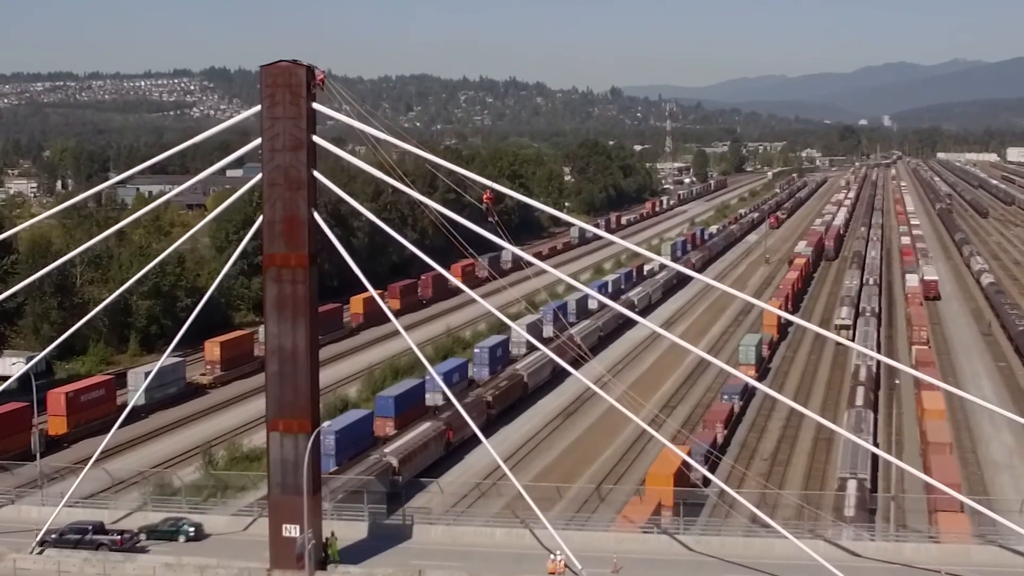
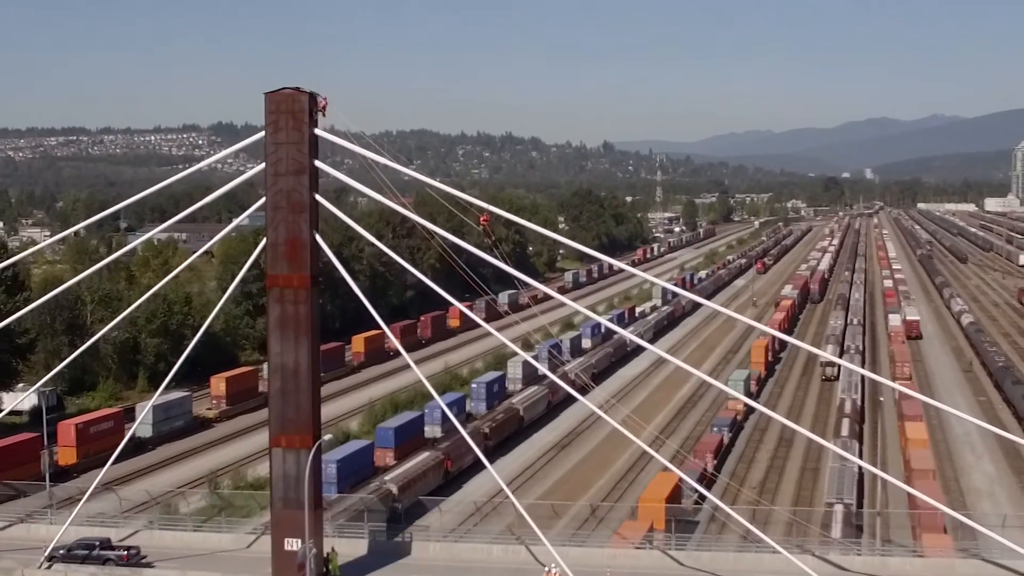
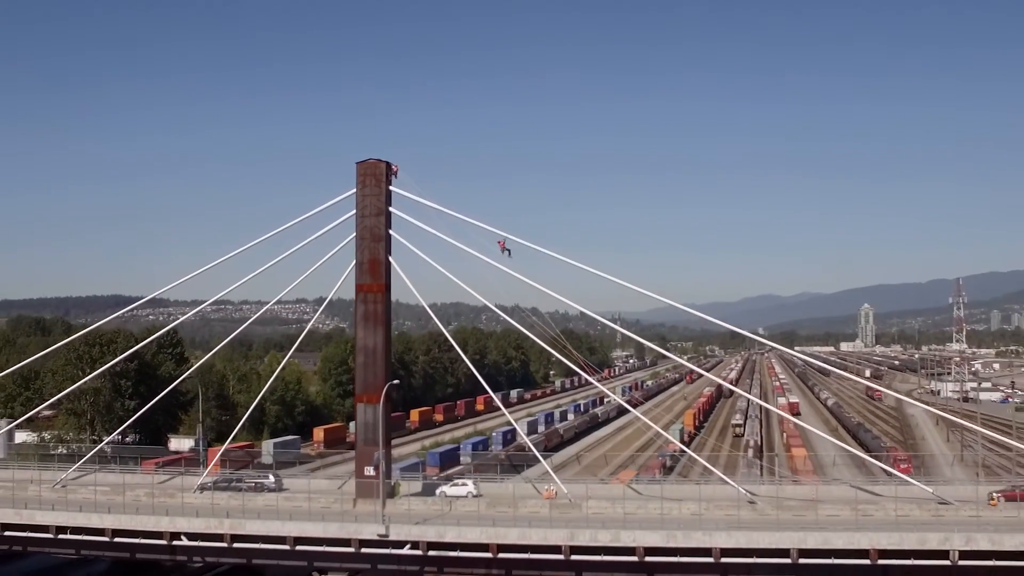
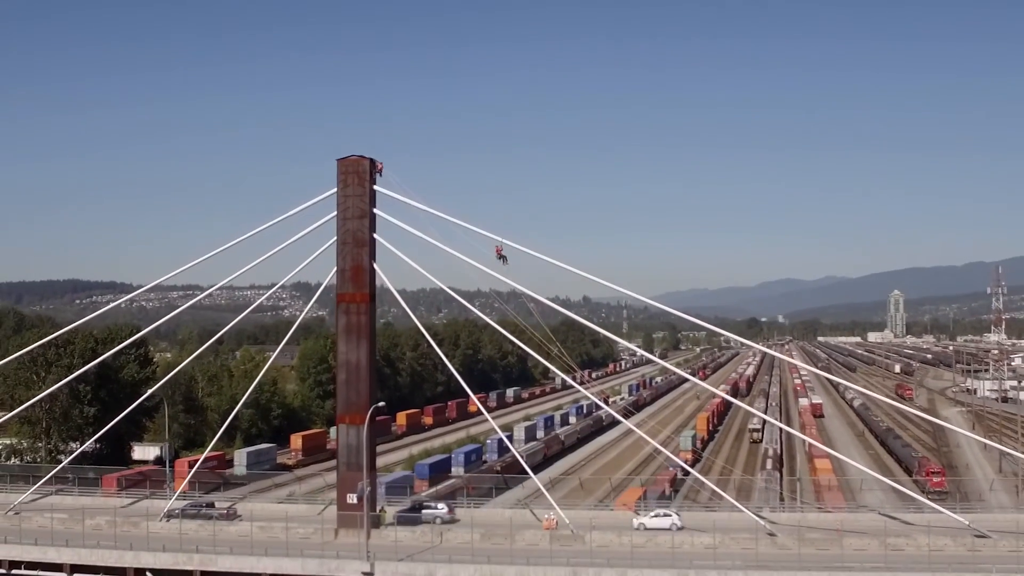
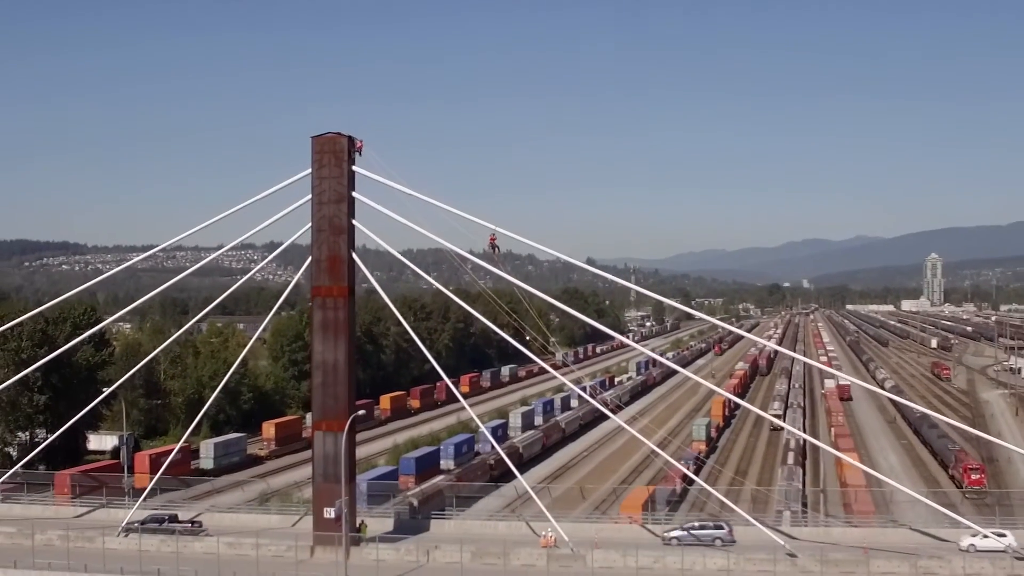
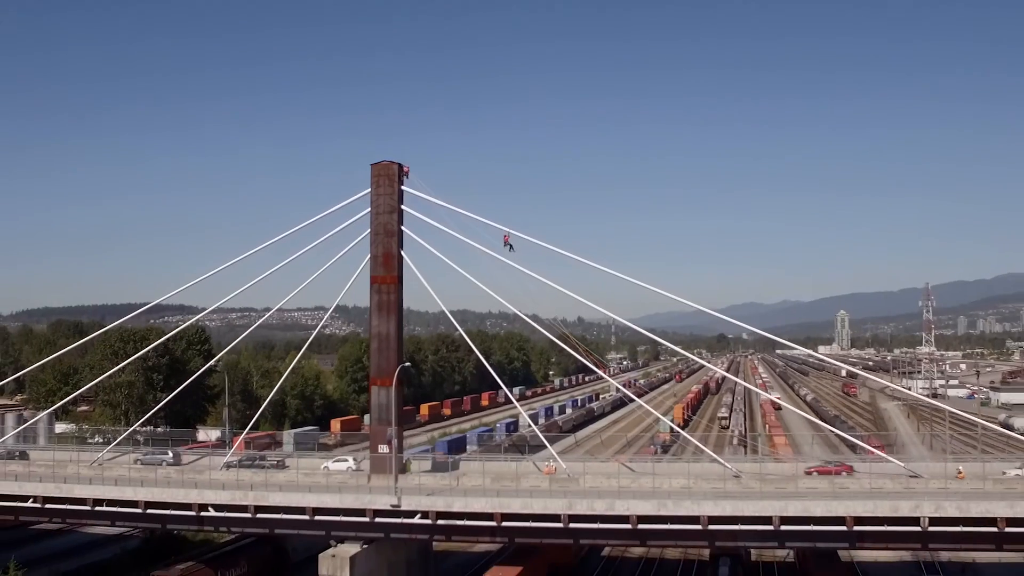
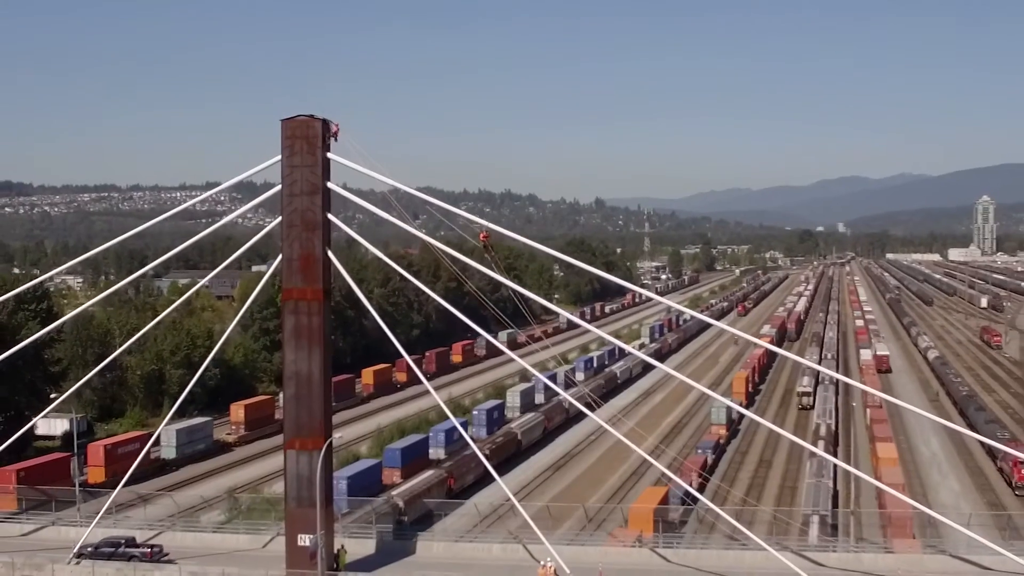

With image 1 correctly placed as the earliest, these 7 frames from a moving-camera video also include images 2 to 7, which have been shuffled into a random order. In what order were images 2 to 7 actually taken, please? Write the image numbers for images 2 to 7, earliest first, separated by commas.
2, 7, 5, 4, 3, 6
